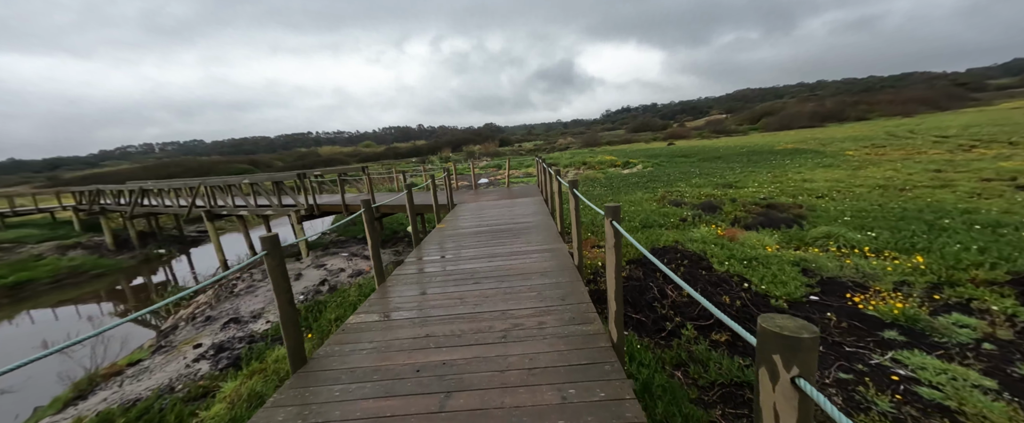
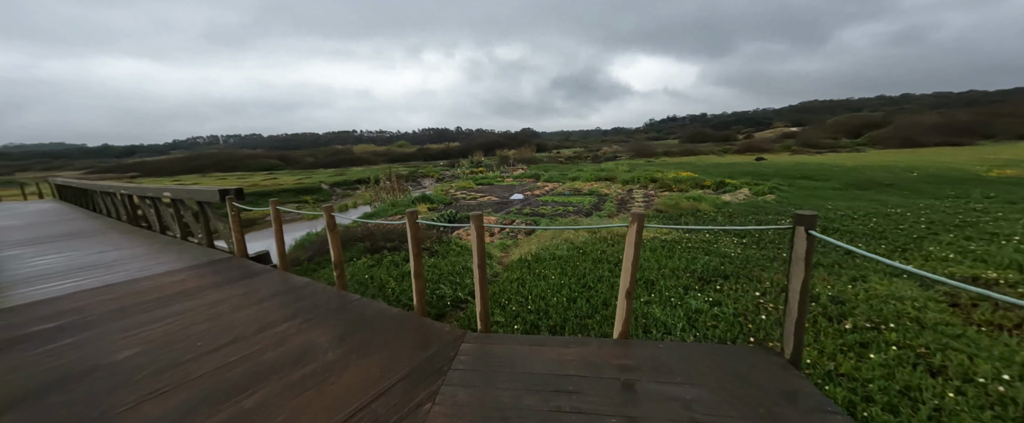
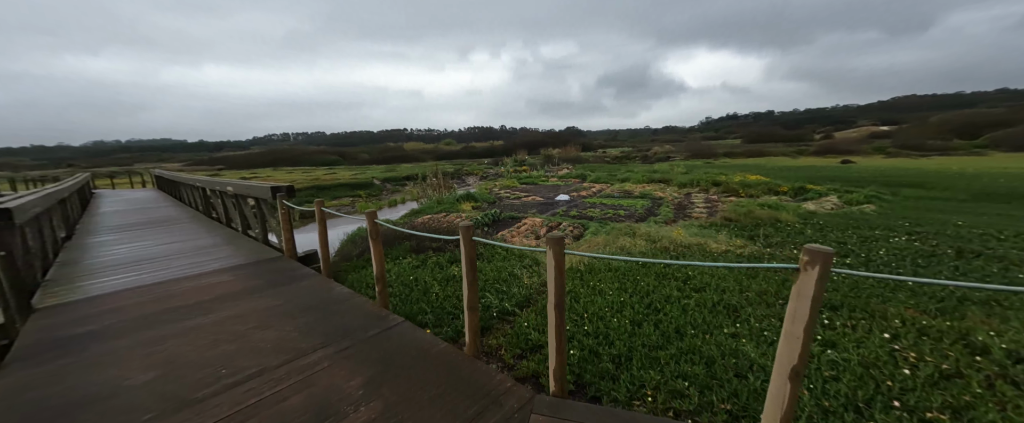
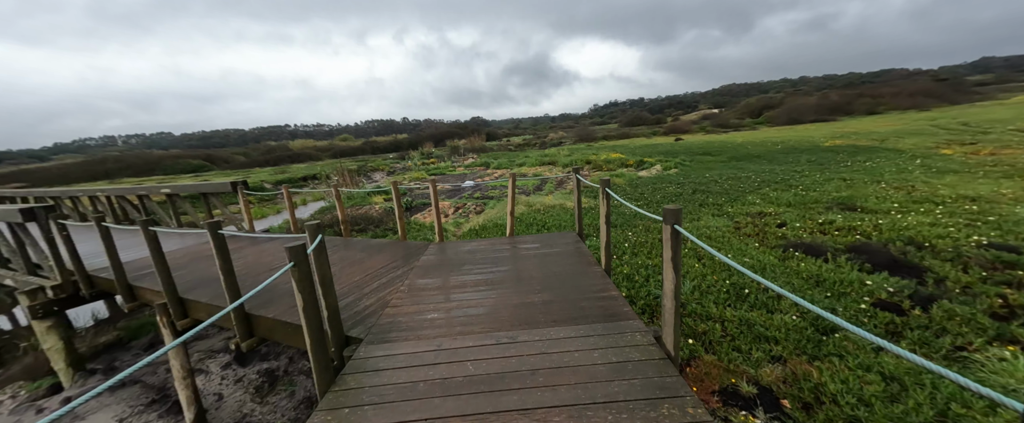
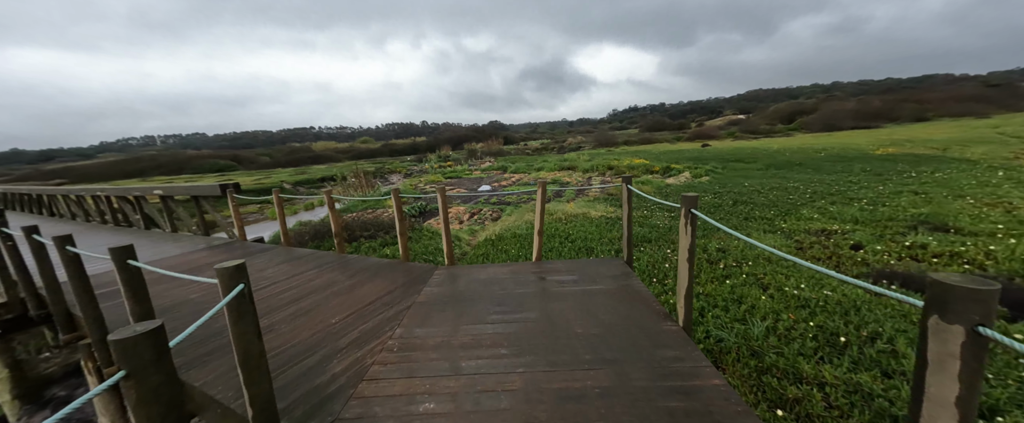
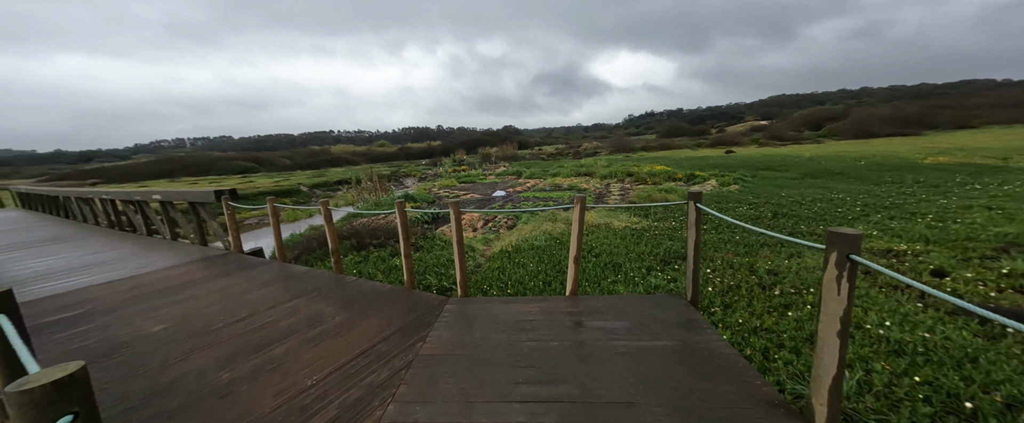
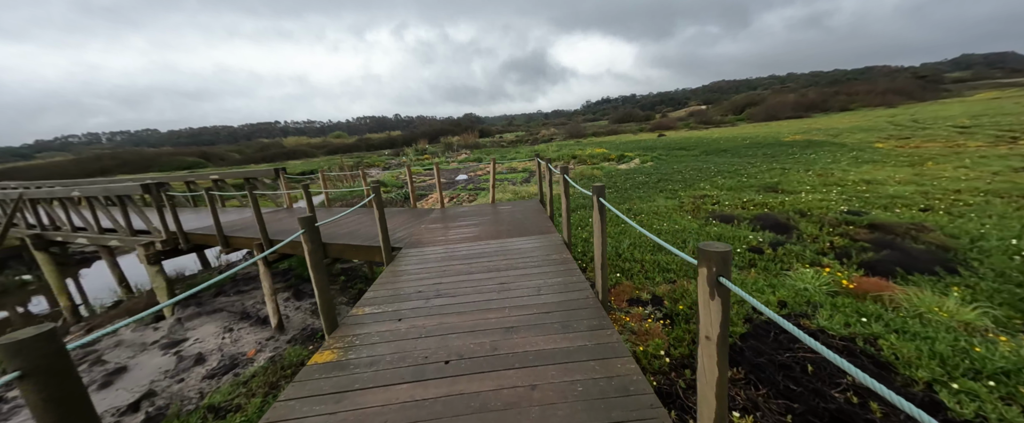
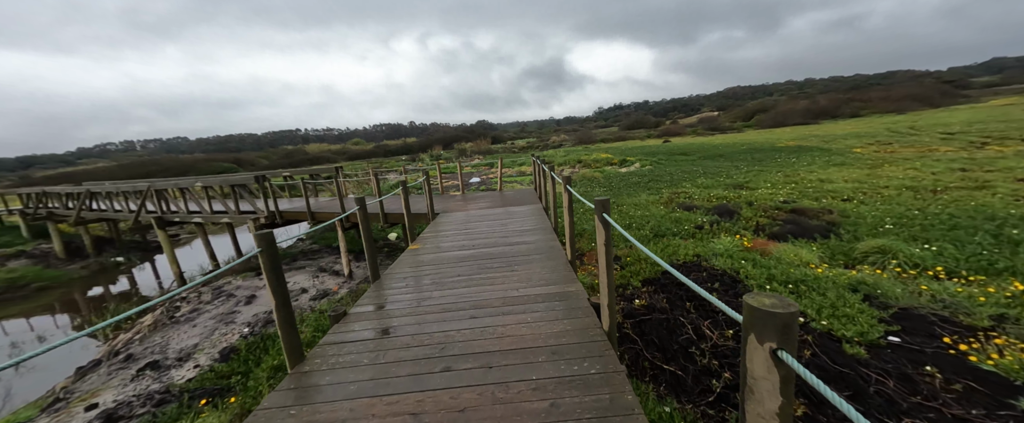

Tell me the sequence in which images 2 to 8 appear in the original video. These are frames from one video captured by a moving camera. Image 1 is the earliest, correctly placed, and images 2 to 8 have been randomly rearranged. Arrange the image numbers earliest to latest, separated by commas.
8, 7, 4, 5, 6, 2, 3
